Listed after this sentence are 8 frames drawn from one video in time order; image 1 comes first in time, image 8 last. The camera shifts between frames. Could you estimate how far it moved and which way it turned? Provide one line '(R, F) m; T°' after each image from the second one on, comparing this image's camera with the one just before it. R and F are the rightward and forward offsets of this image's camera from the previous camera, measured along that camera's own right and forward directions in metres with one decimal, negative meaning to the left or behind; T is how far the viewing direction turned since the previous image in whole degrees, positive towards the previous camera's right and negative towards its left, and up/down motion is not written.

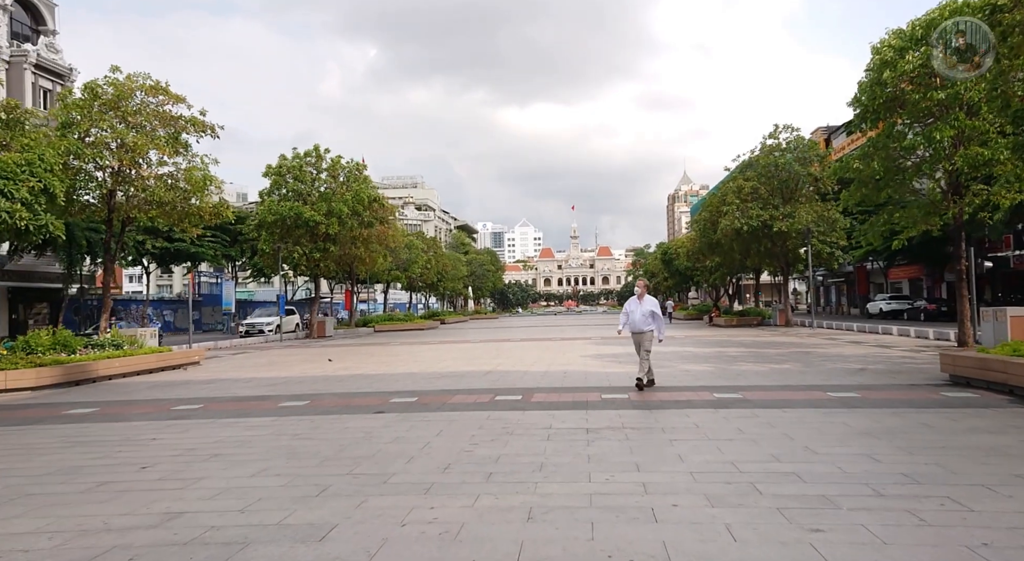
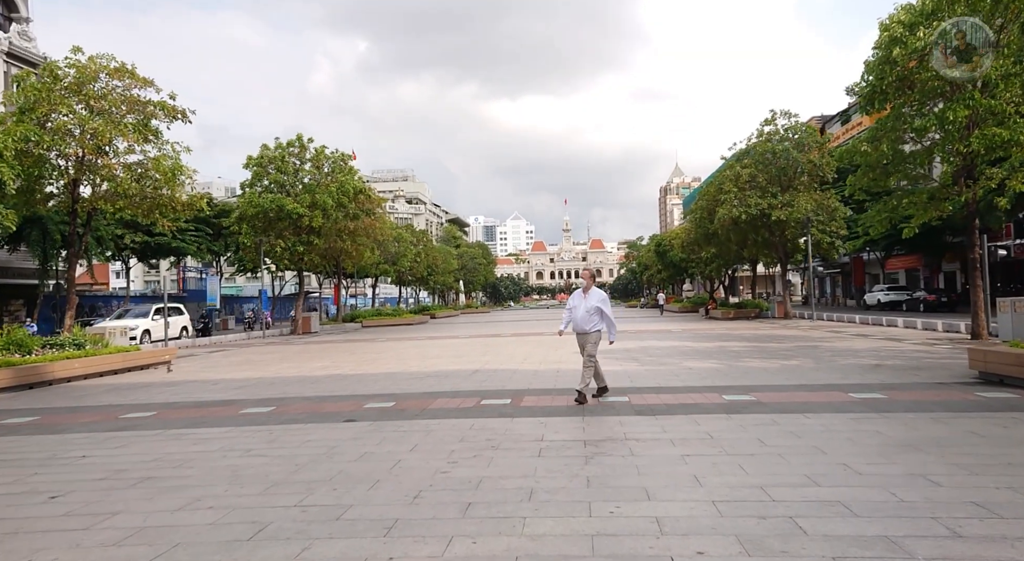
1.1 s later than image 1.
(+0.1, +1.0) m; +1°
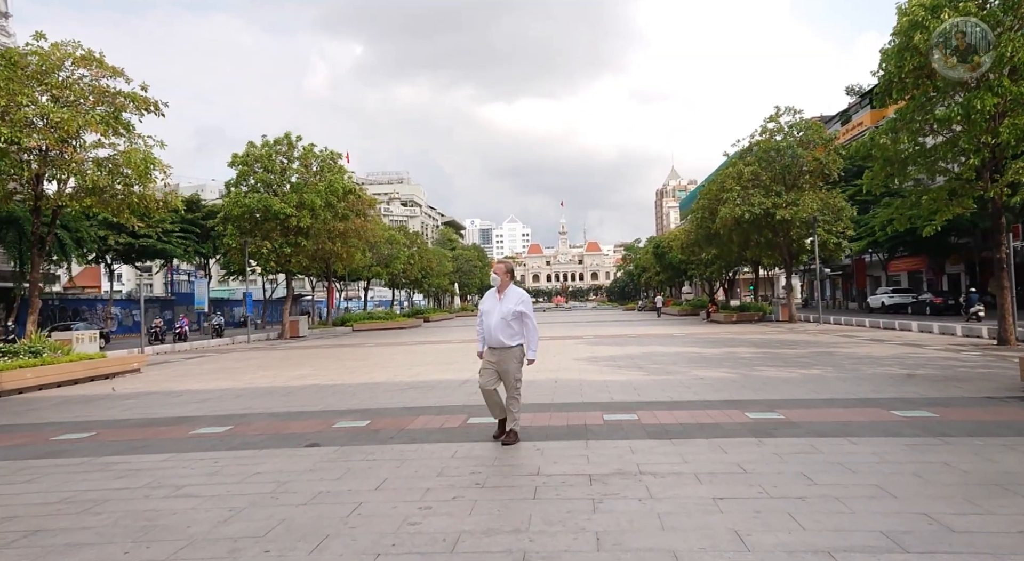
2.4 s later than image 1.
(+0.1, +1.1) m; 0°
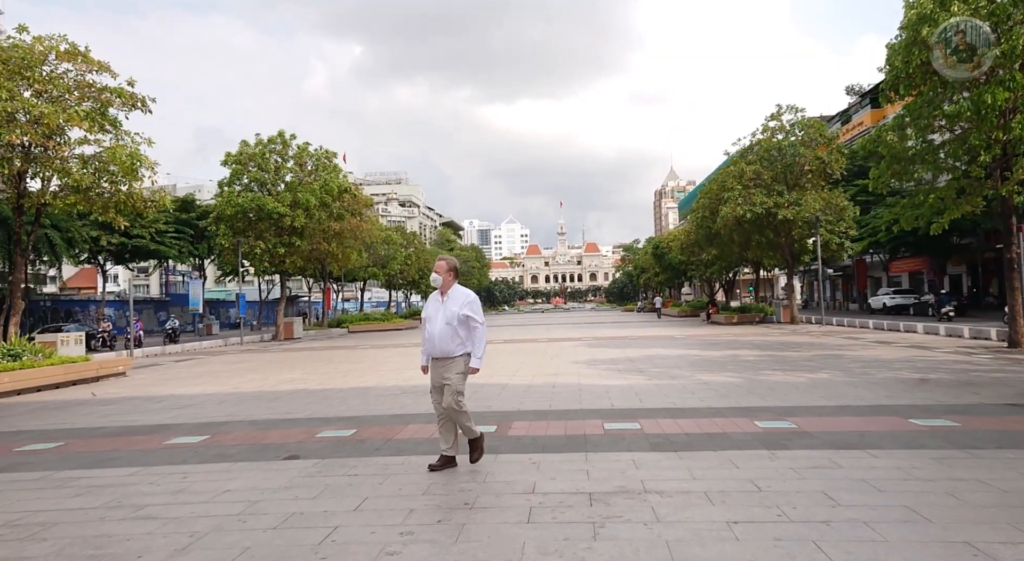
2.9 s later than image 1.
(0.0, +0.4) m; 0°
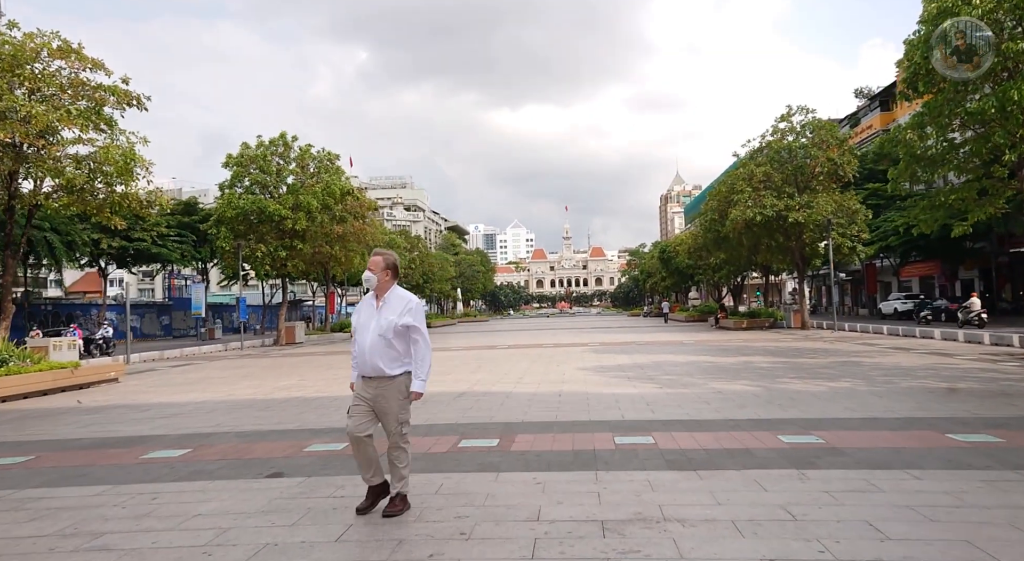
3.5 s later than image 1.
(0.0, +0.5) m; 0°
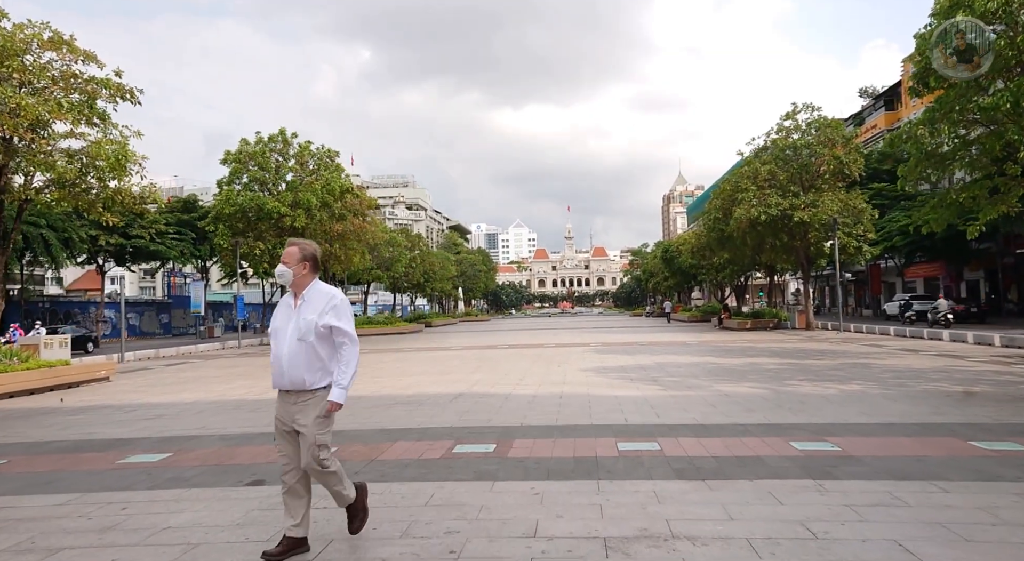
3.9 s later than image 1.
(0.0, +0.4) m; 0°
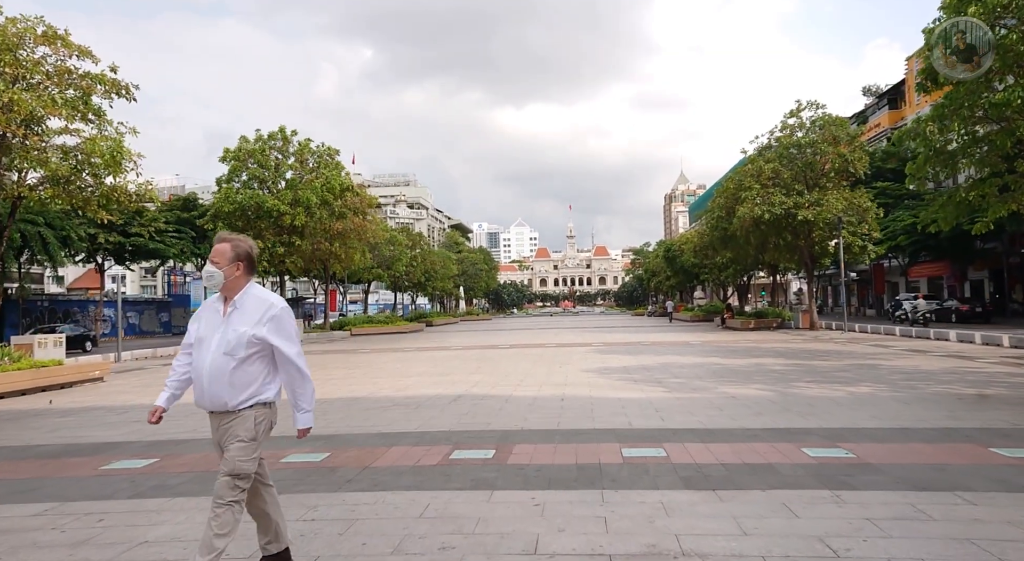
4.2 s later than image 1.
(0.0, +0.3) m; 0°
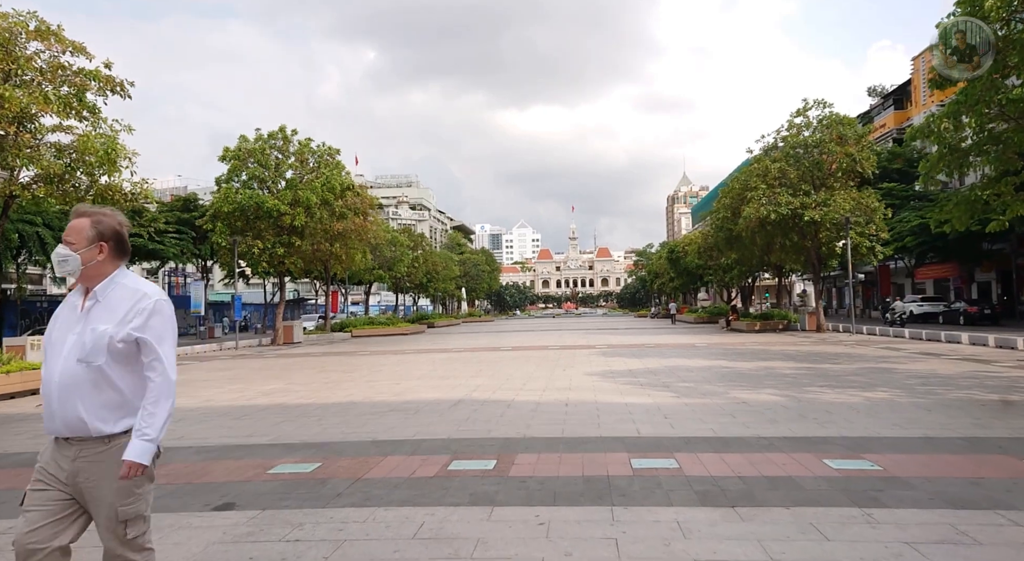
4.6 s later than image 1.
(0.0, +0.4) m; 0°
